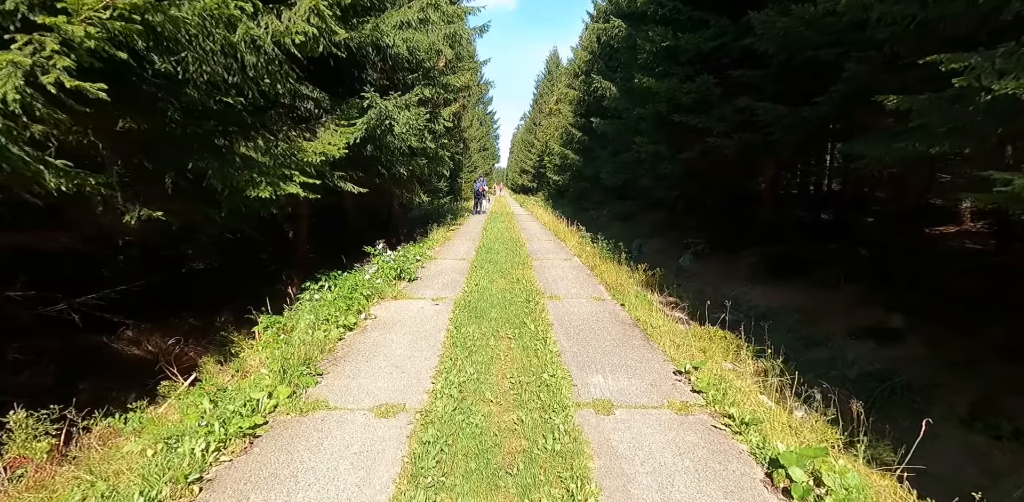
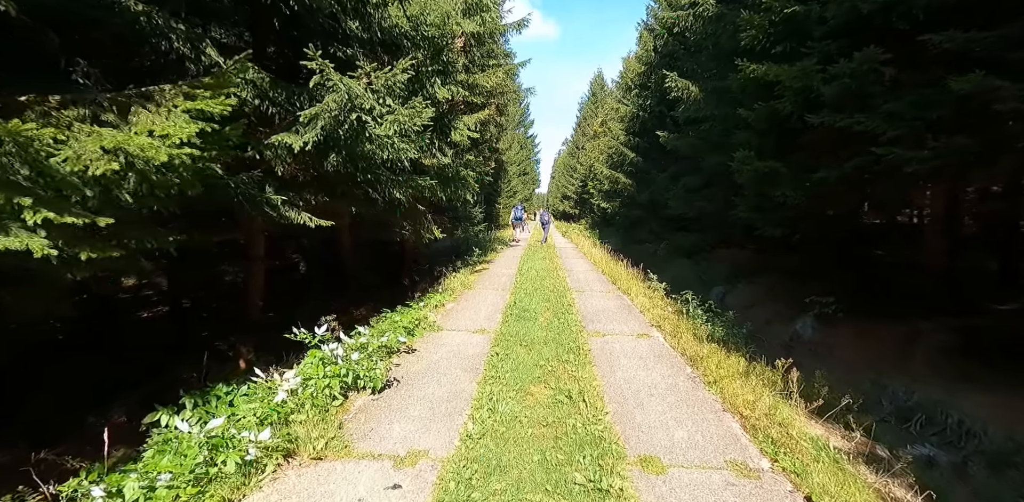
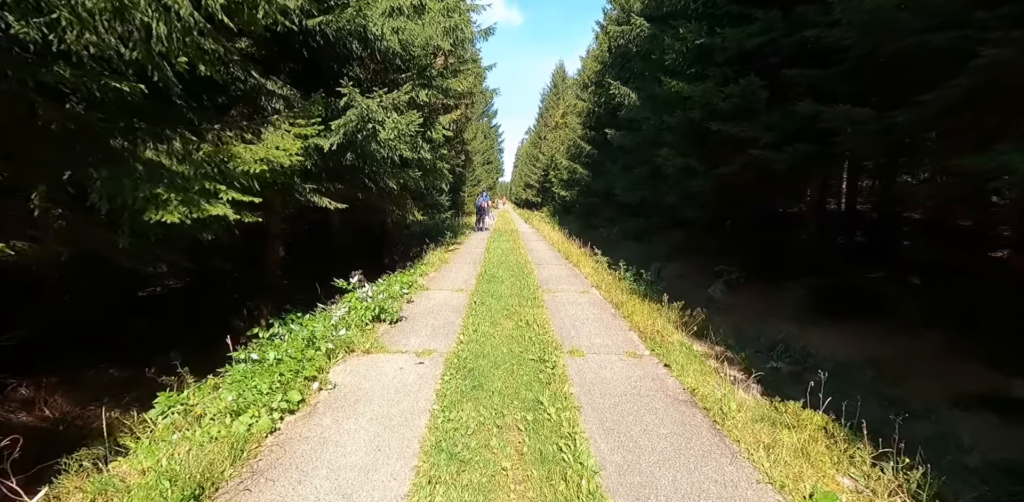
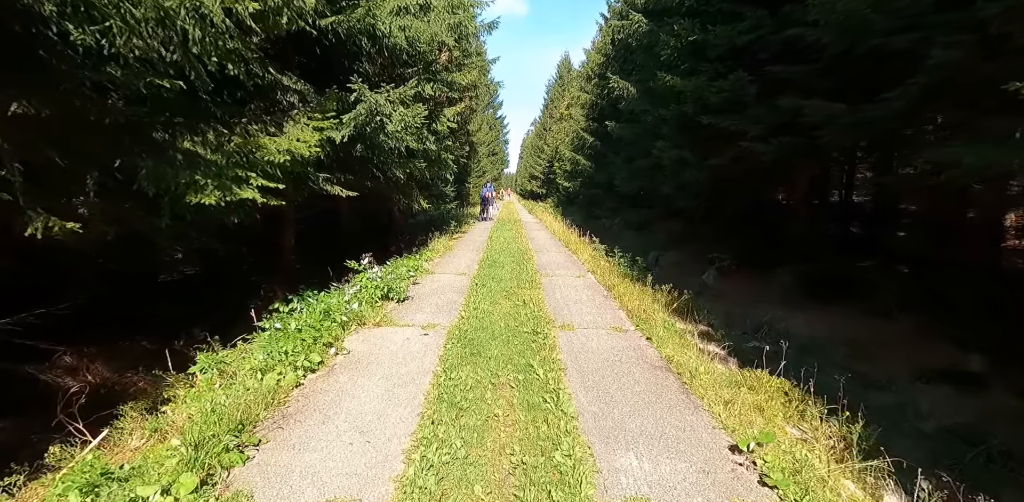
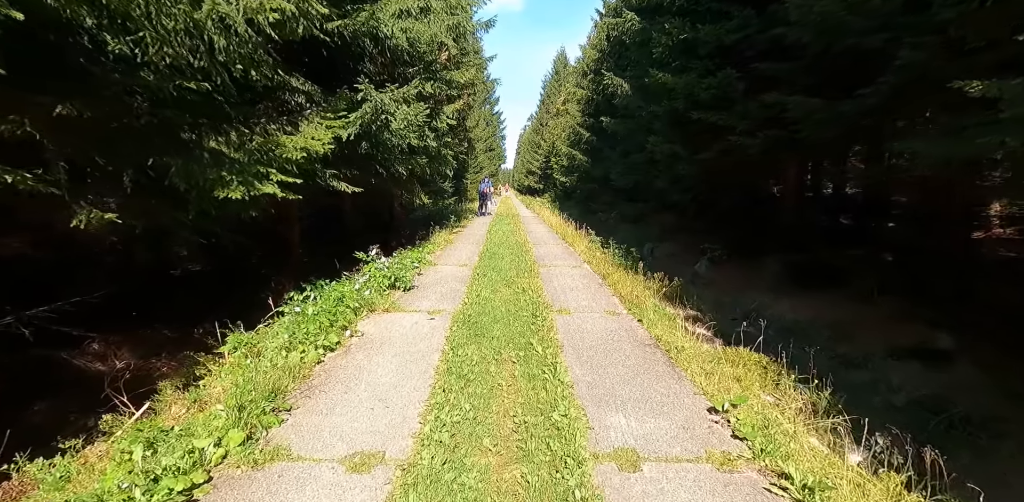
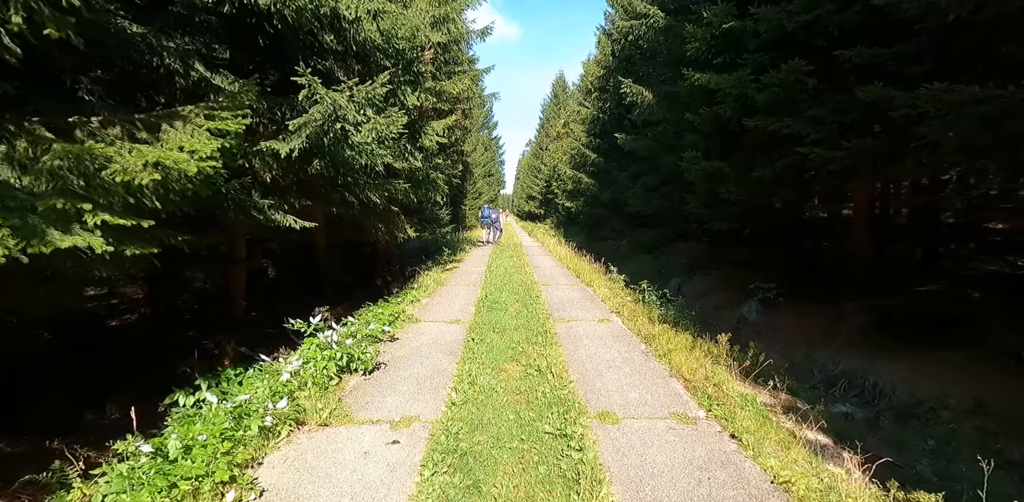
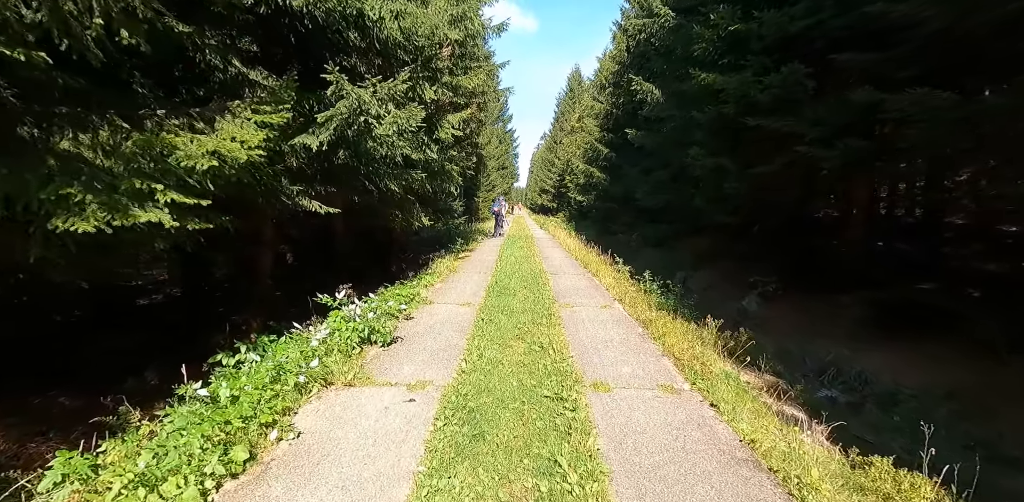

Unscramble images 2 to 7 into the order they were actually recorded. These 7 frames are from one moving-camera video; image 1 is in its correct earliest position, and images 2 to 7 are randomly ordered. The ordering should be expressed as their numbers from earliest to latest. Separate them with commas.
5, 4, 3, 7, 6, 2
